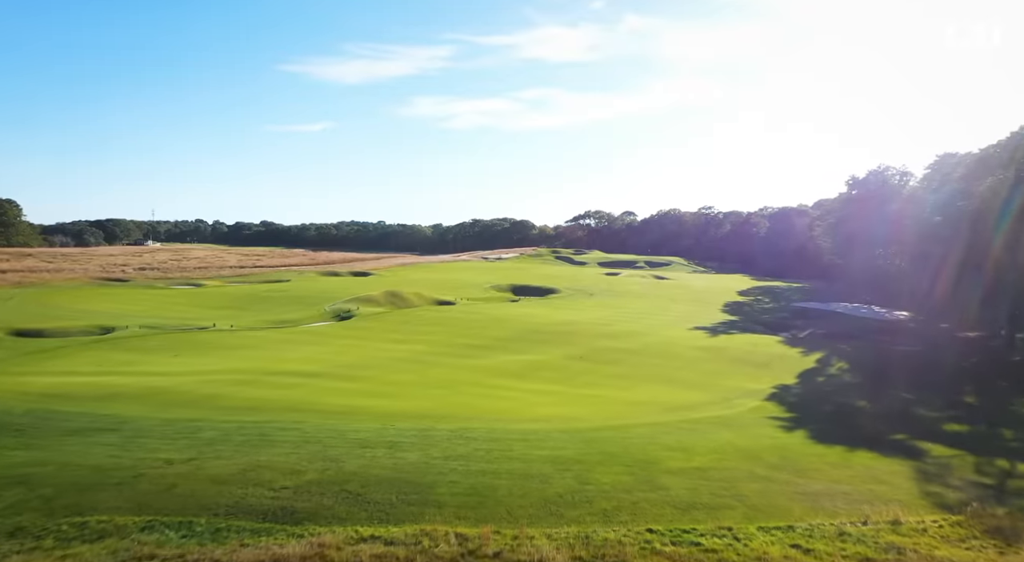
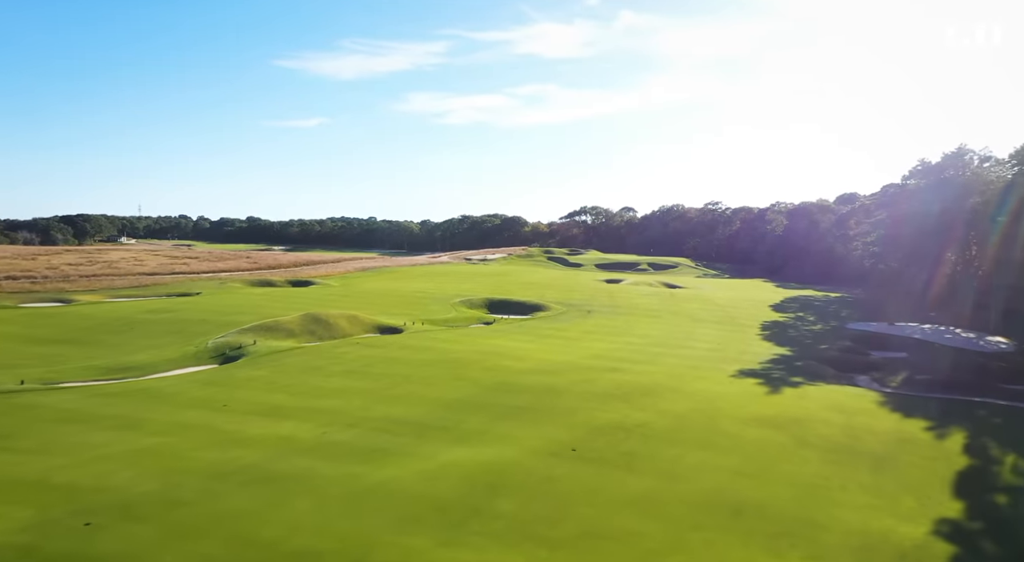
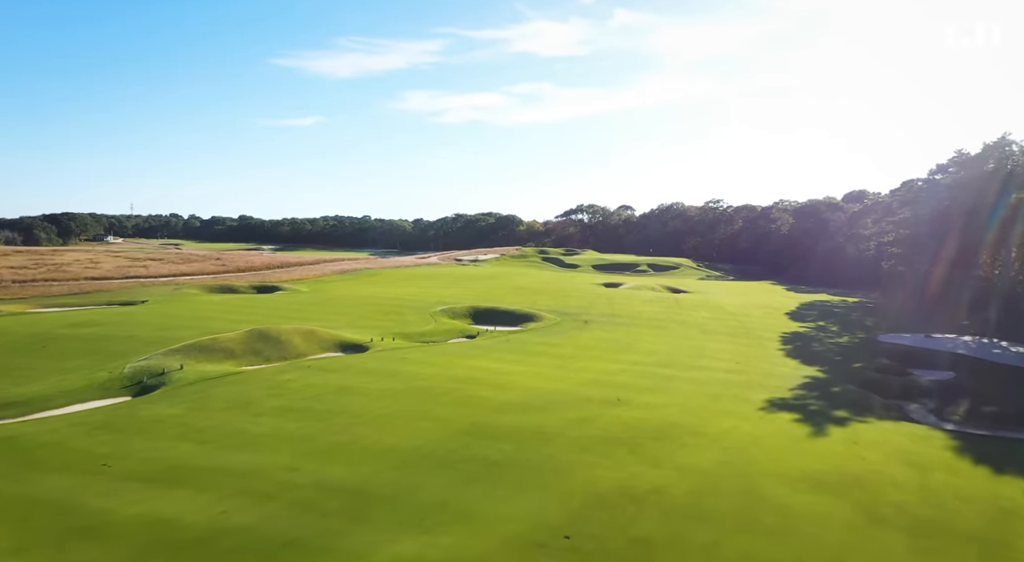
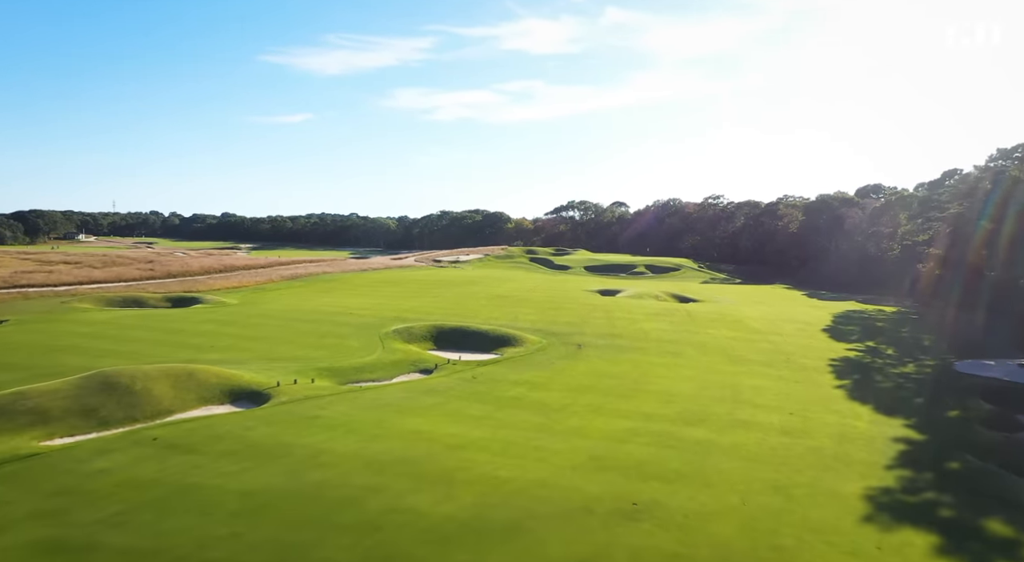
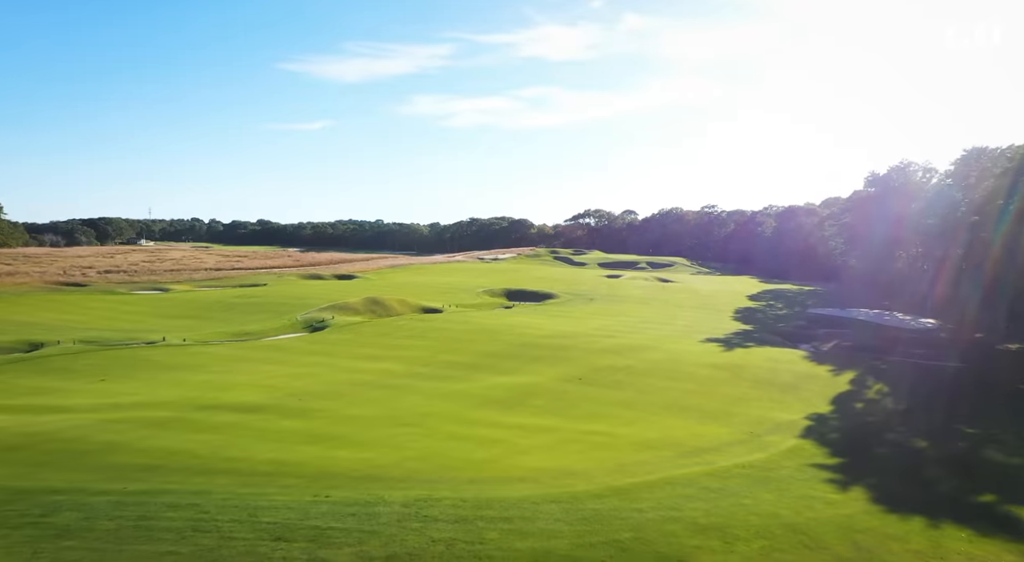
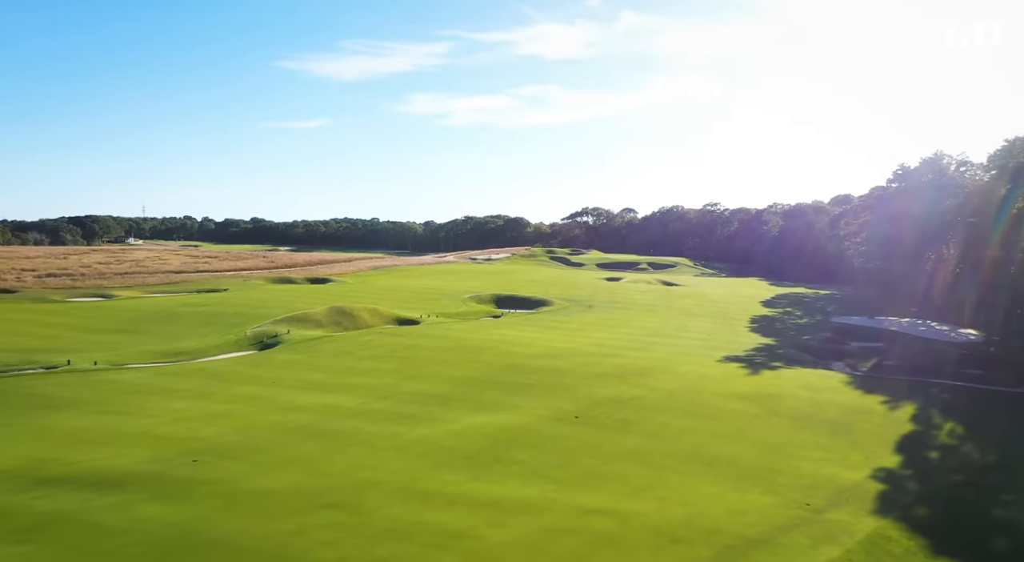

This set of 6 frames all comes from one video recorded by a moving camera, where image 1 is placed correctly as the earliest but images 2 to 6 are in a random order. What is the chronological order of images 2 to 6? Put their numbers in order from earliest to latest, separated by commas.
5, 6, 2, 3, 4
